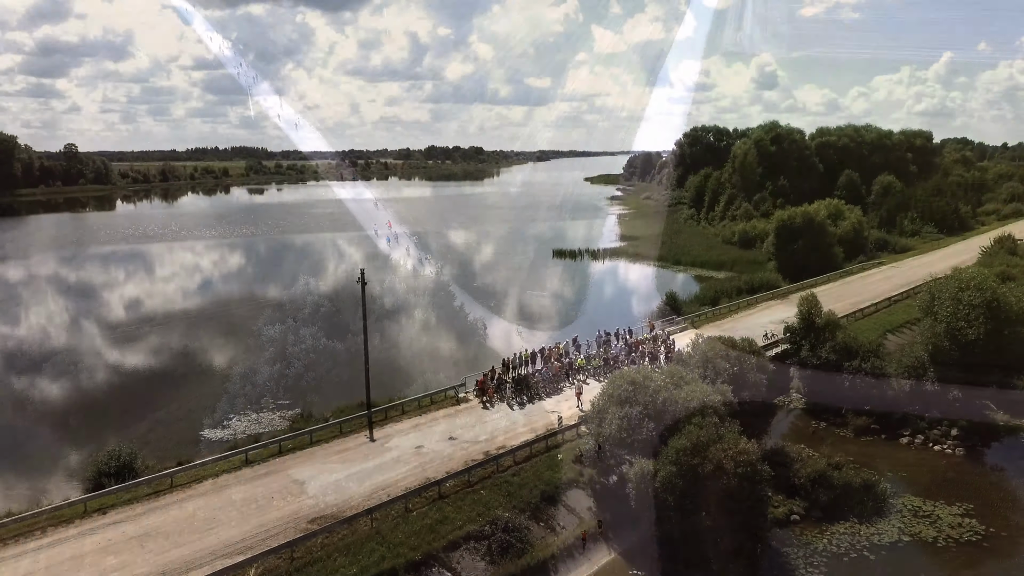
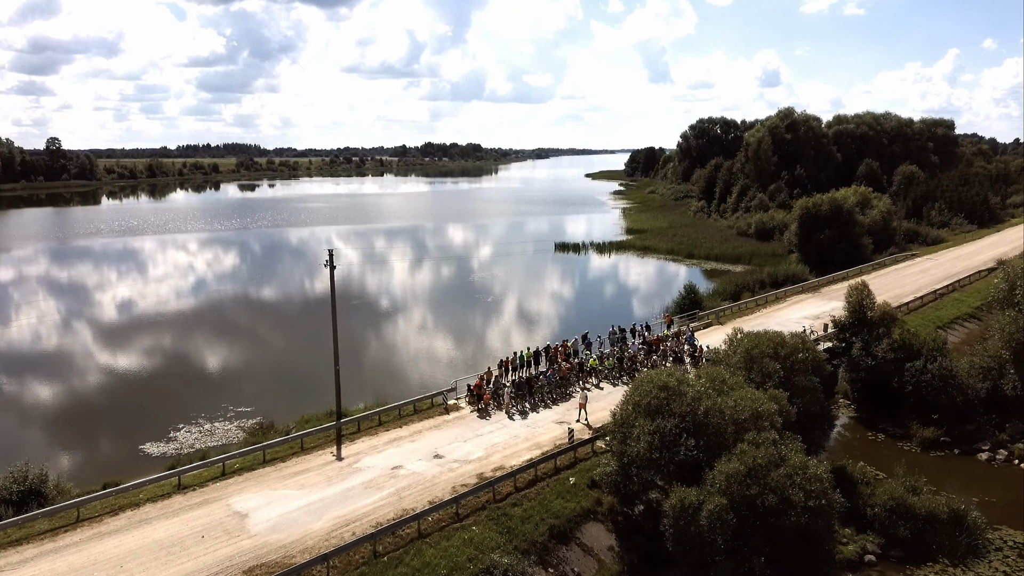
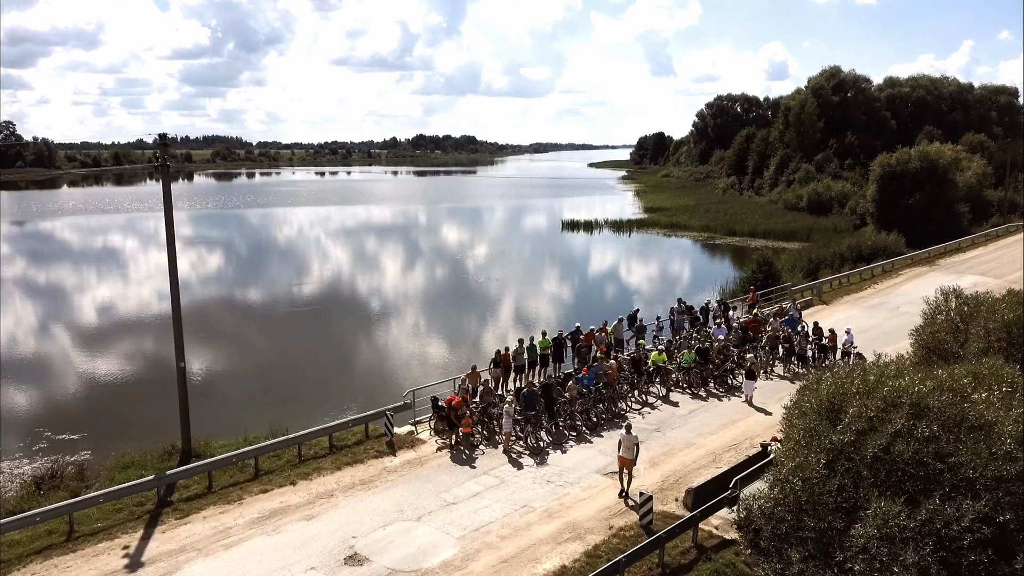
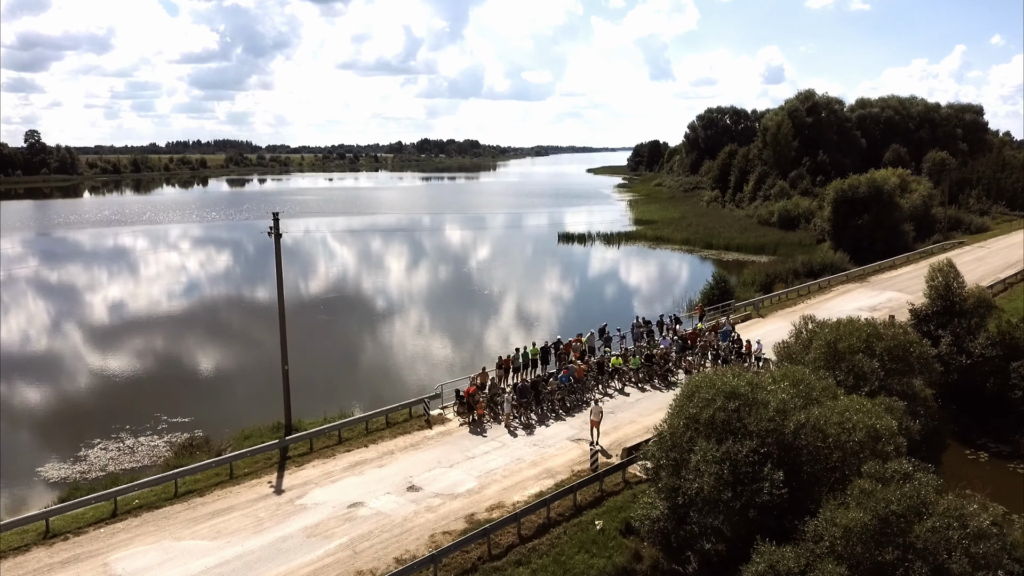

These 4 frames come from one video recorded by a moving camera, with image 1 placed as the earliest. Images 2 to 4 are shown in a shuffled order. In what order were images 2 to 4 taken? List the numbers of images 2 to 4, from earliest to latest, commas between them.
2, 4, 3
